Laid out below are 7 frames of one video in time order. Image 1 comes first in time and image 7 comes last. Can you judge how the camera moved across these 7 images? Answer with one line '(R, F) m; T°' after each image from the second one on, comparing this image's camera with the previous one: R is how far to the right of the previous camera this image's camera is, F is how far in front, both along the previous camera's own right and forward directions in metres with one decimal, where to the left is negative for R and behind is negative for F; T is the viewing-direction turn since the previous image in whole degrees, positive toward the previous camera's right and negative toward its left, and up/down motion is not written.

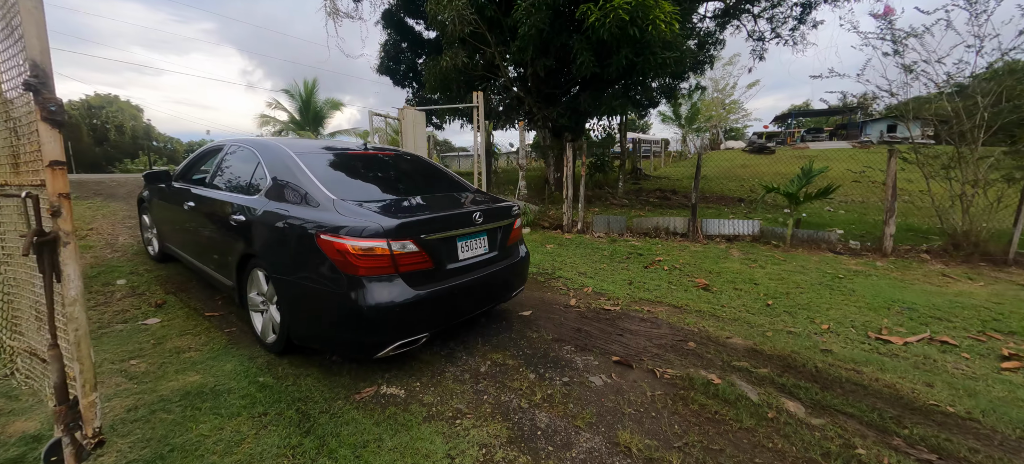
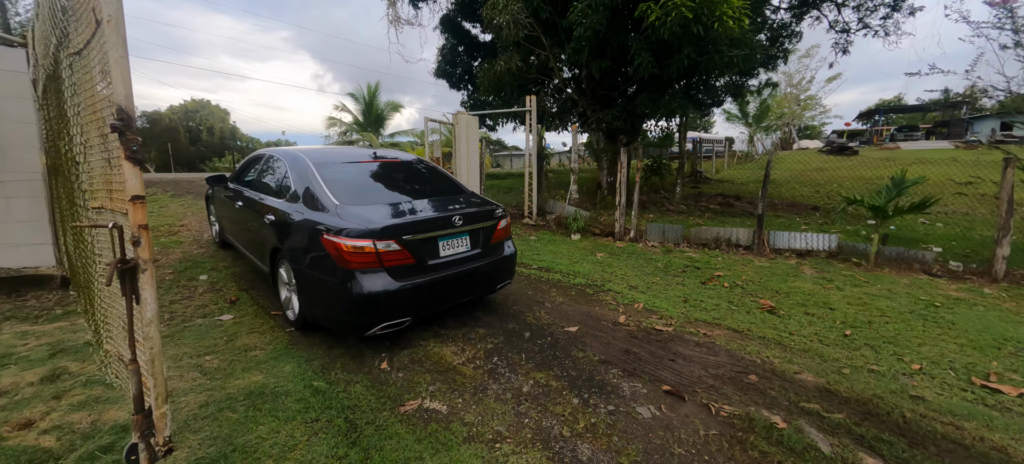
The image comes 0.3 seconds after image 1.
(0.0, 0.0) m; -7°
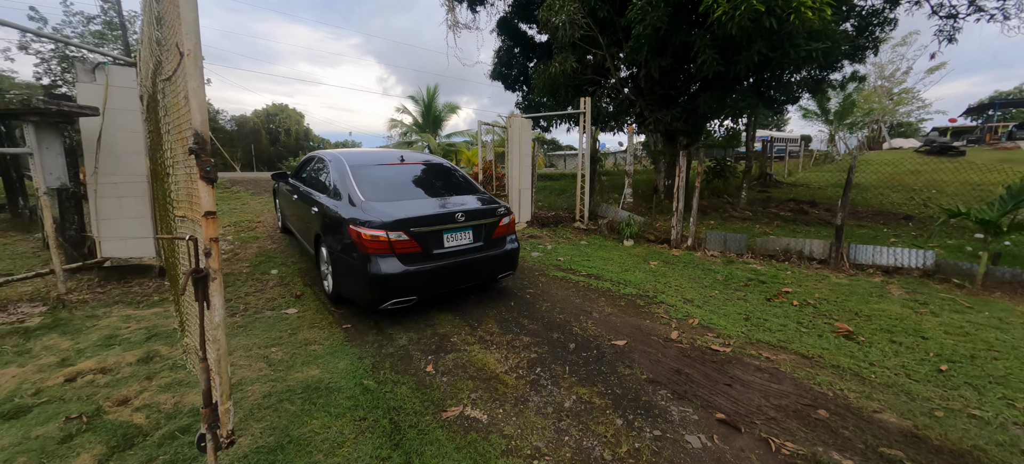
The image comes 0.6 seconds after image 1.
(0.0, 0.0) m; -8°
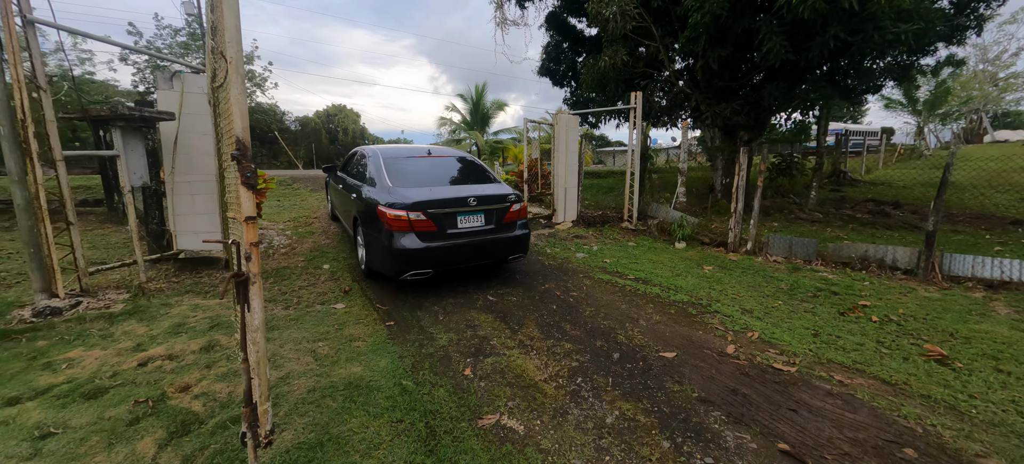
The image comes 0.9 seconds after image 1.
(0.0, +0.1) m; -7°
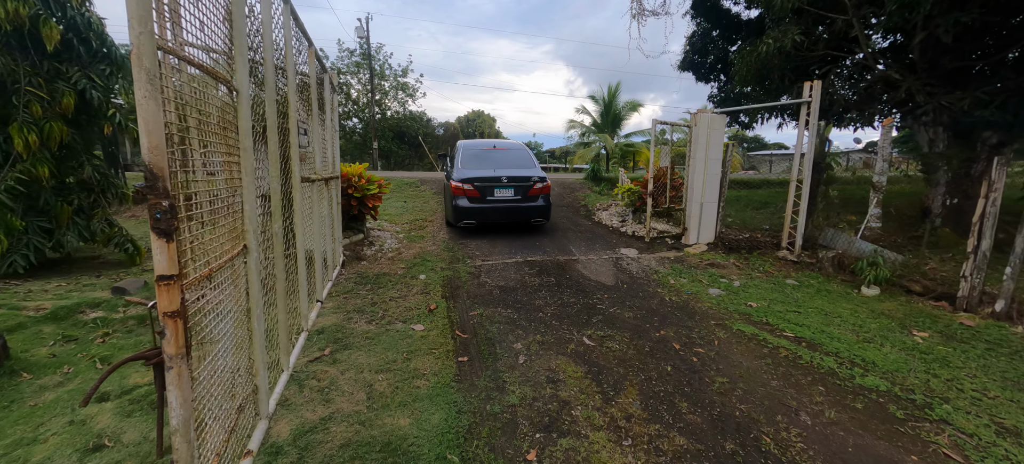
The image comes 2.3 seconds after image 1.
(+0.1, +0.7) m; -18°
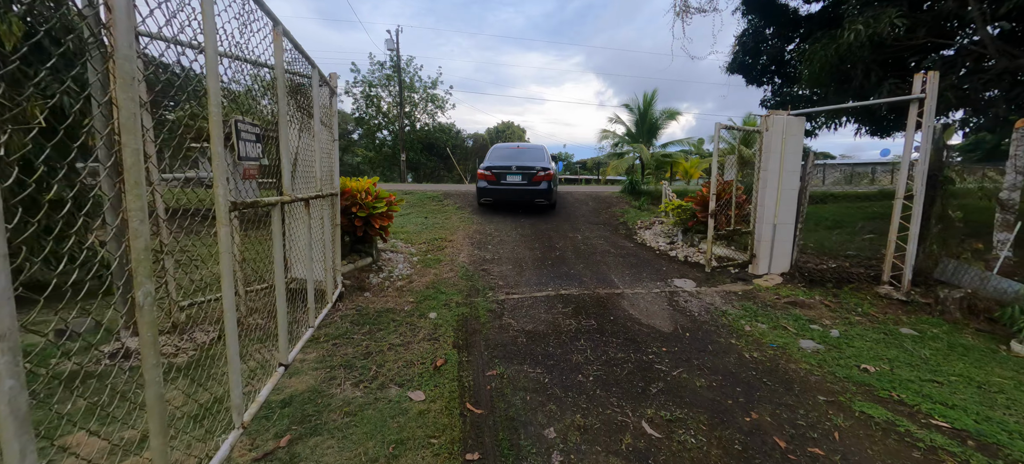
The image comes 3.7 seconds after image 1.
(0.0, +0.8) m; -4°
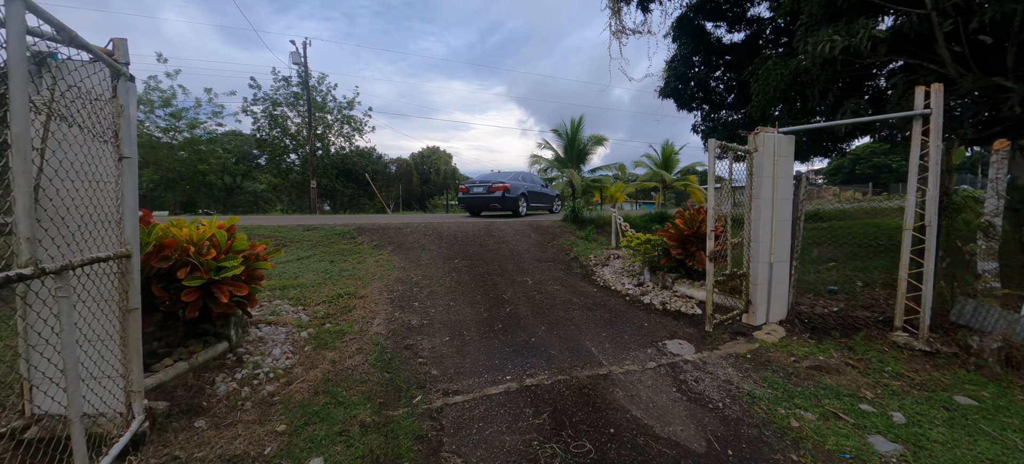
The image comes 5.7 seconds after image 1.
(-0.1, +1.3) m; +10°
